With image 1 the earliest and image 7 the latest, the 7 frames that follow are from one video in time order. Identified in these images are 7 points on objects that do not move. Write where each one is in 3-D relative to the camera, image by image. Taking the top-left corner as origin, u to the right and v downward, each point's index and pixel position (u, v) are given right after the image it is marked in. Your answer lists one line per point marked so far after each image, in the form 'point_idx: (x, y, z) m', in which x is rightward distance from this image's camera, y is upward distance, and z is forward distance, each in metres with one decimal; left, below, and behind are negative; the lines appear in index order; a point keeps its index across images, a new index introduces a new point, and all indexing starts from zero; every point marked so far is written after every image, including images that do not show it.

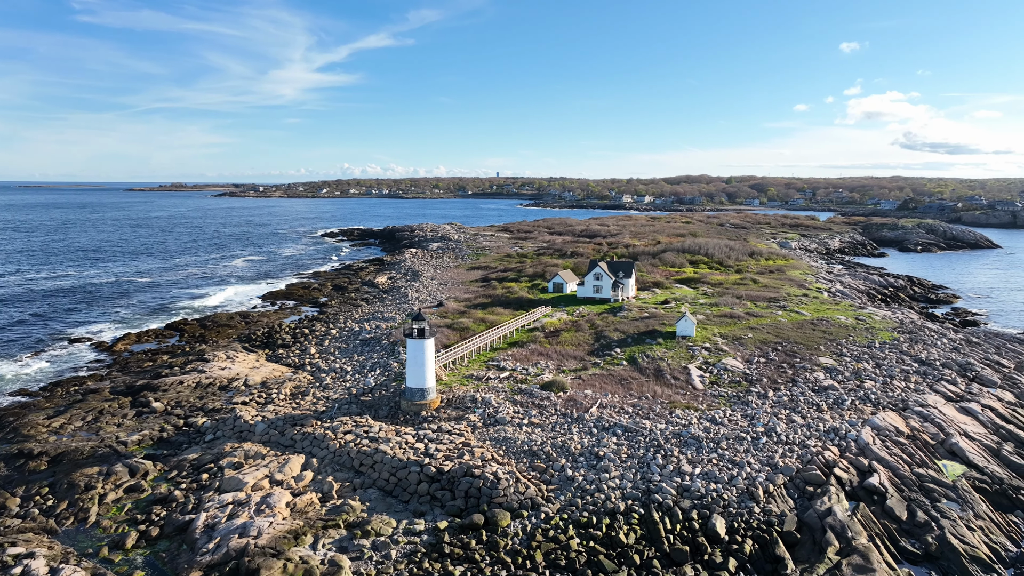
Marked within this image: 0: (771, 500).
0: (+4.8, -3.9, +13.3) m
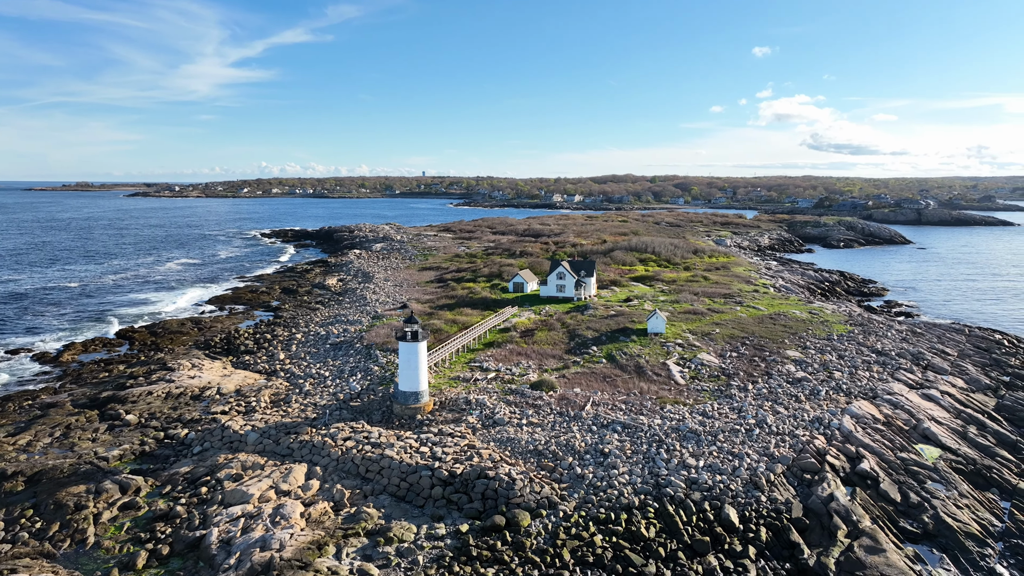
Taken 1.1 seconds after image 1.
0: (+5.1, -3.9, +13.8) m
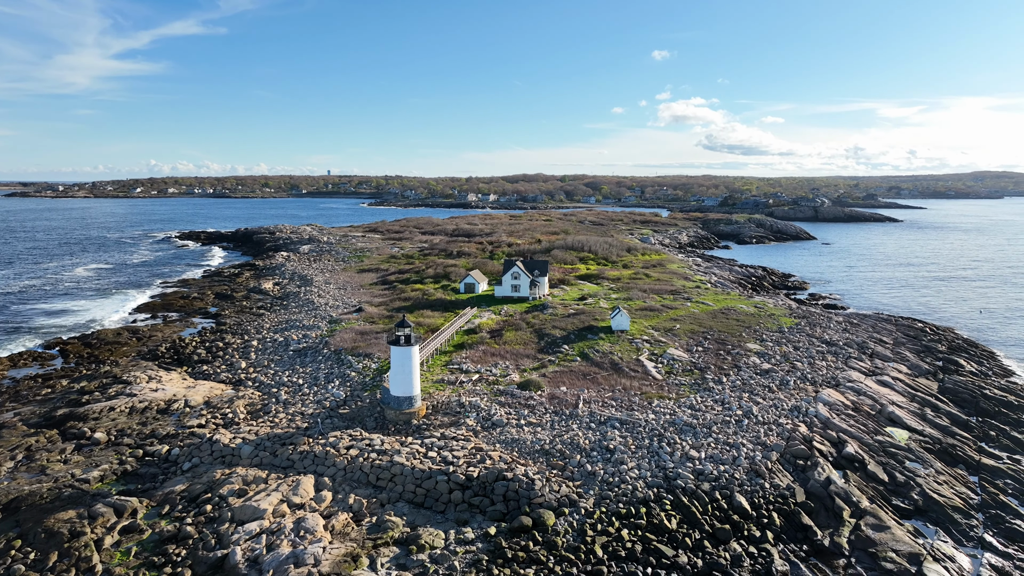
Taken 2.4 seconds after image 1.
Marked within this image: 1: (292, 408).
0: (+5.4, -3.8, +14.6) m
1: (-5.6, -3.1, +18.1) m
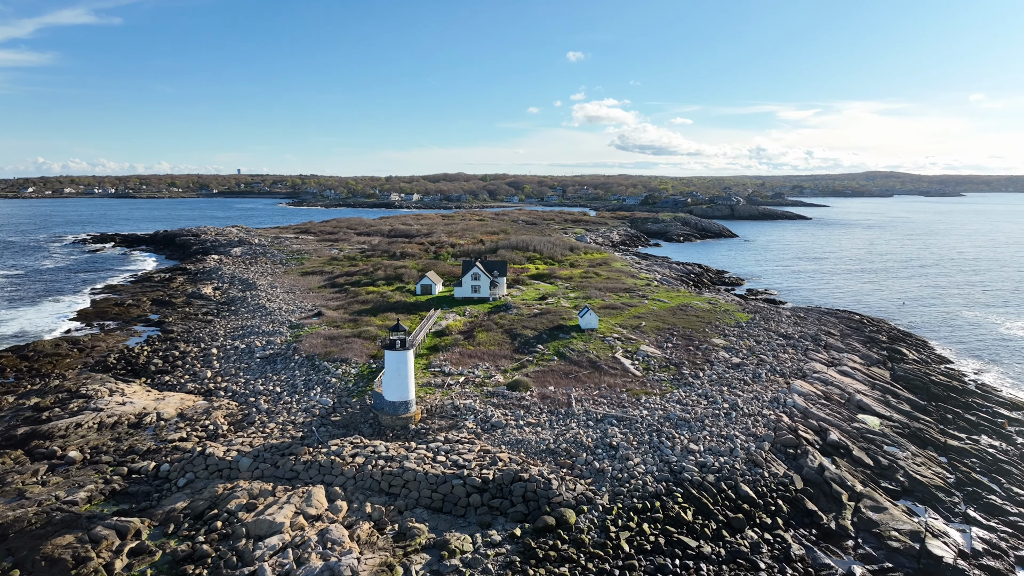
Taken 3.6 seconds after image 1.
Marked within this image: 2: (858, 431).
0: (+5.6, -3.8, +15.3) m
1: (-5.8, -3.2, +17.6) m
2: (+8.4, -3.5, +17.2) m
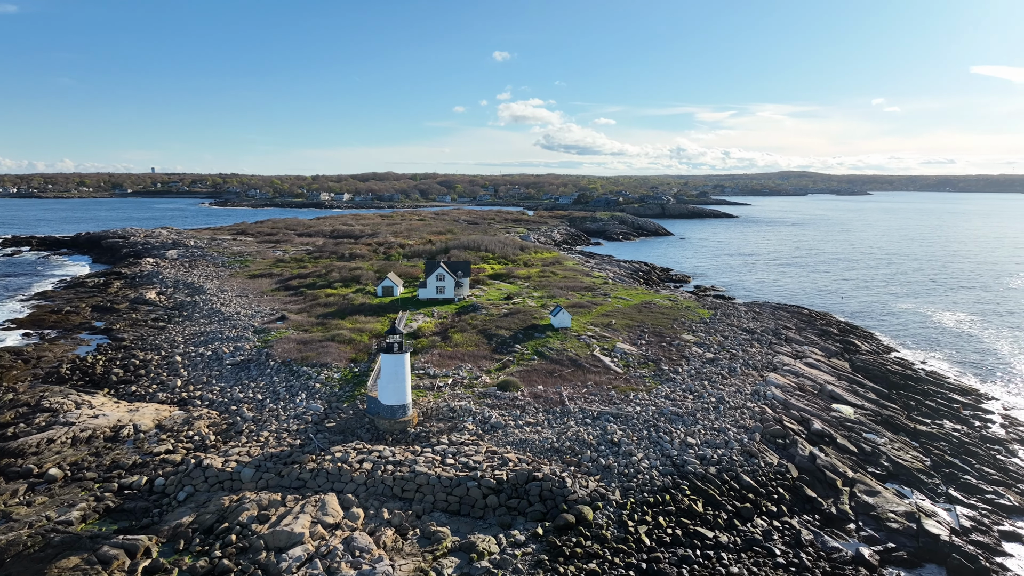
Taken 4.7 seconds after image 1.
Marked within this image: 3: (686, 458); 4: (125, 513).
0: (+5.7, -3.7, +15.9) m
1: (-5.8, -3.3, +17.1) m
2: (+8.3, -3.4, +18.1) m
3: (+3.8, -3.7, +15.4) m
4: (-7.3, -4.2, +13.4) m
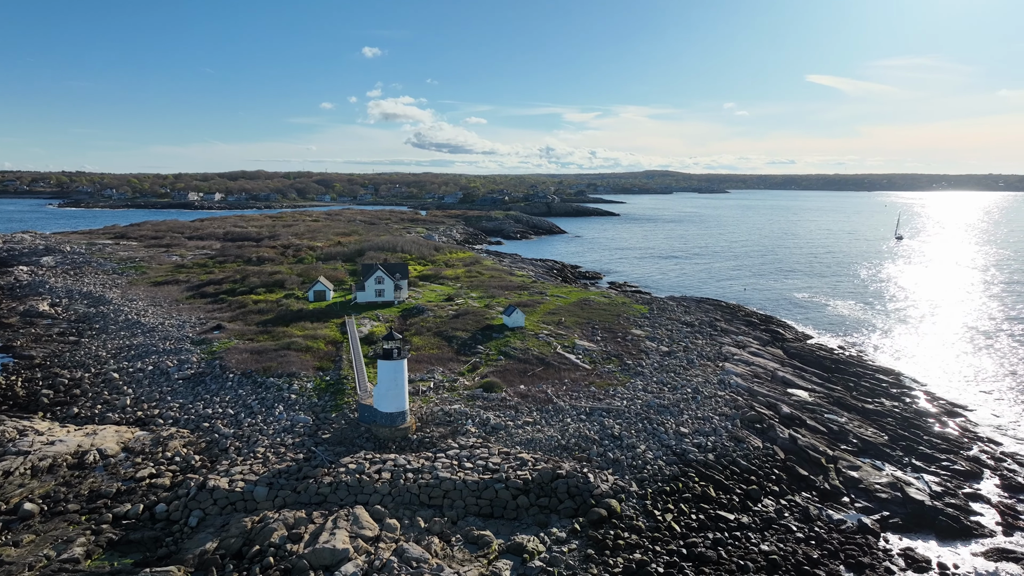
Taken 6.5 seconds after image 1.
0: (+5.7, -3.6, +17.1) m
1: (-5.8, -3.5, +16.2) m
2: (+7.9, -3.2, +19.6) m
3: (+3.9, -3.6, +16.3) m
4: (-6.6, -4.5, +12.4) m
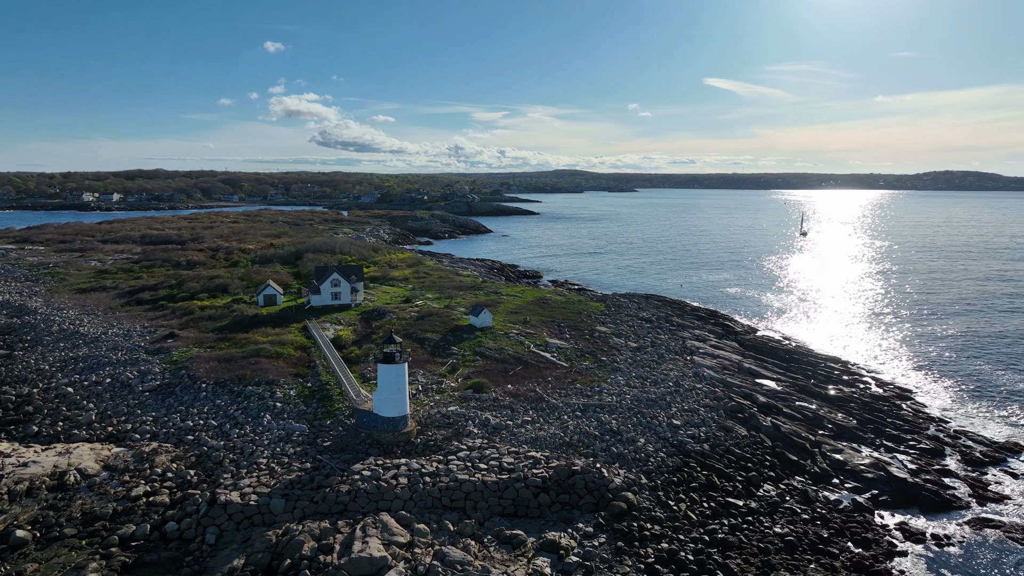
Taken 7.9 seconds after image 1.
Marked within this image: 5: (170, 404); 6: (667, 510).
0: (+5.7, -3.5, +17.9) m
1: (-5.7, -3.6, +15.7) m
2: (+7.5, -3.0, +20.7) m
3: (+4.0, -3.6, +16.9) m
4: (-6.0, -4.6, +11.7) m
5: (-9.3, -3.1, +19.1) m
6: (+3.0, -4.4, +14.0) m
